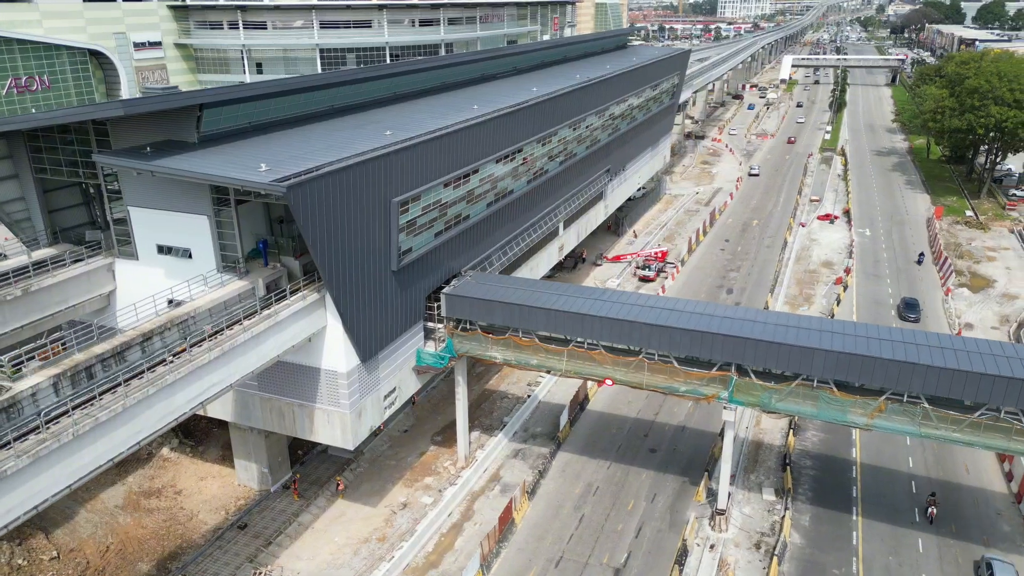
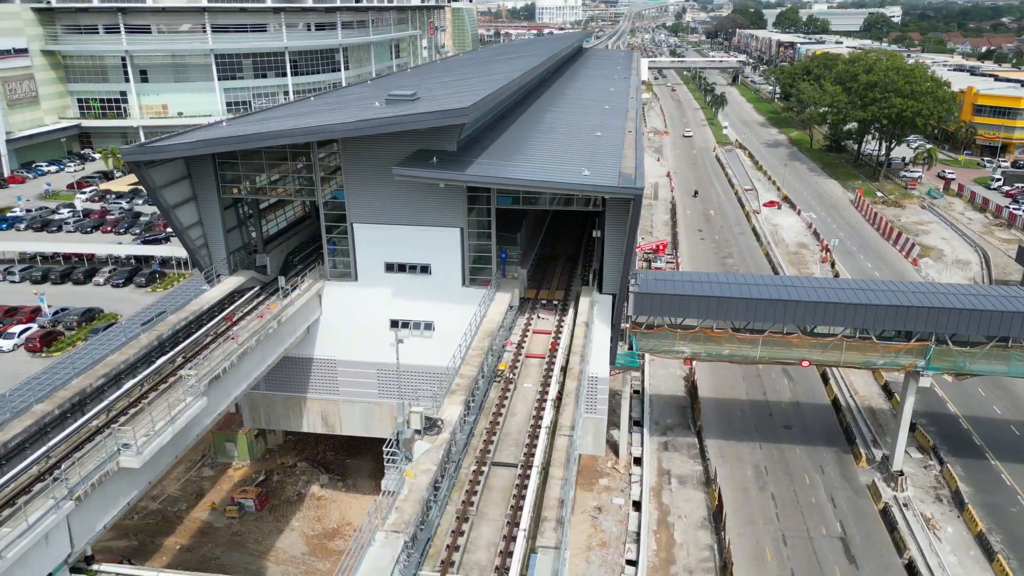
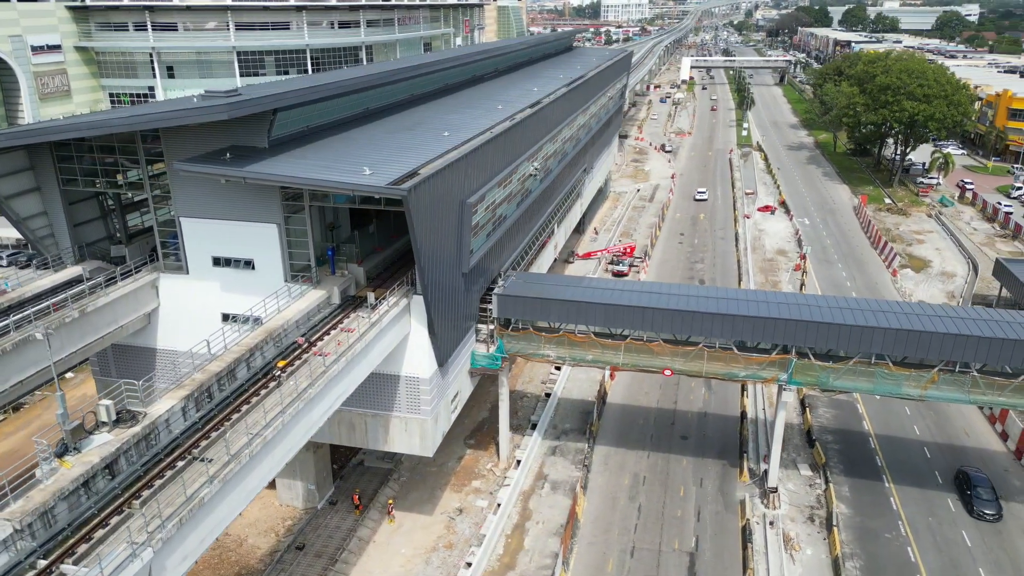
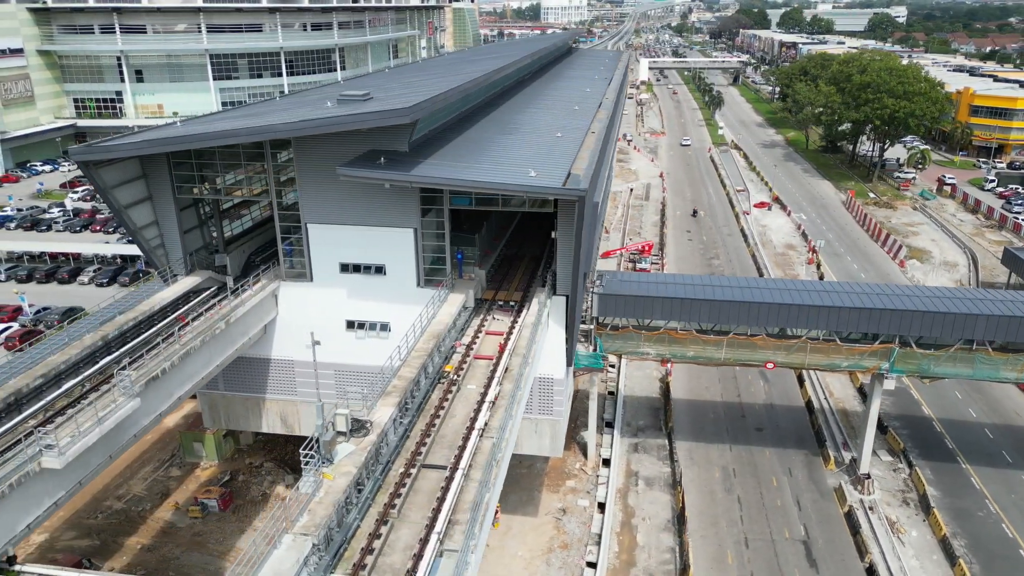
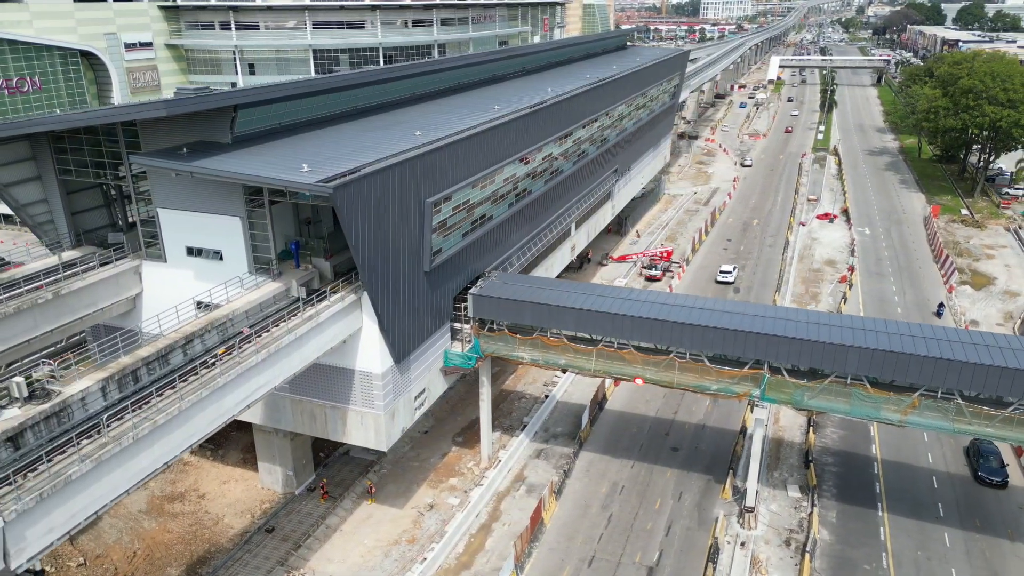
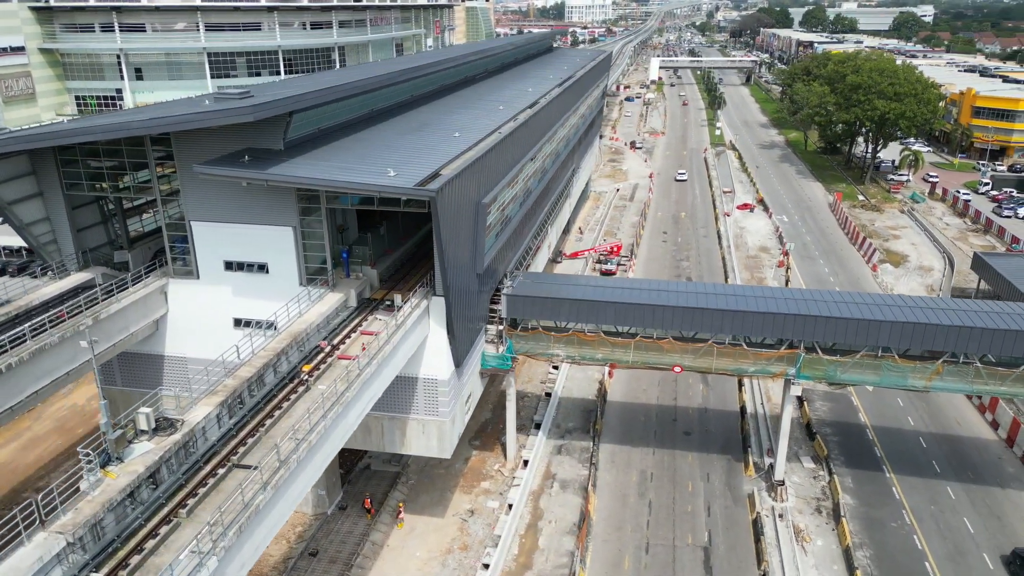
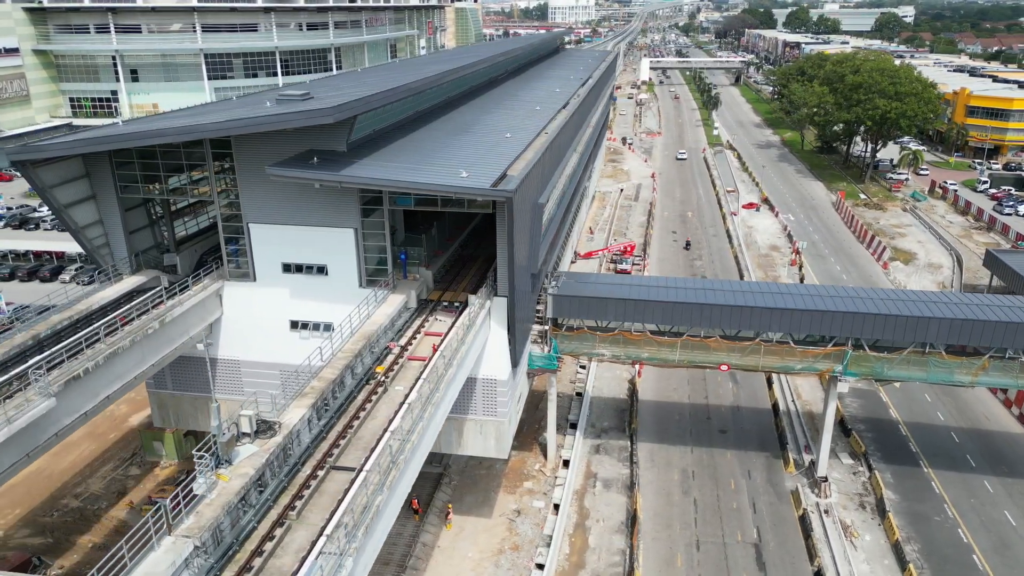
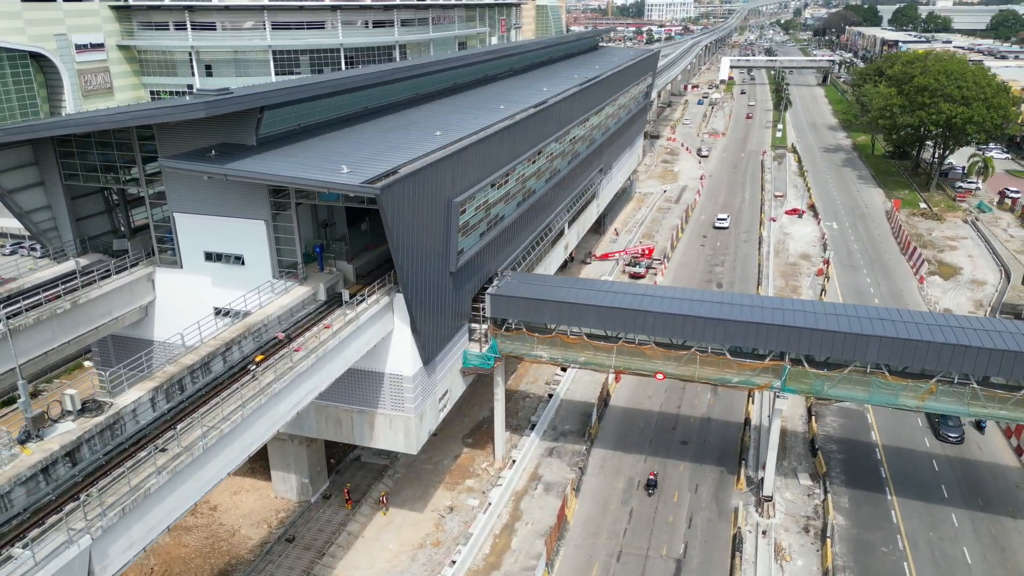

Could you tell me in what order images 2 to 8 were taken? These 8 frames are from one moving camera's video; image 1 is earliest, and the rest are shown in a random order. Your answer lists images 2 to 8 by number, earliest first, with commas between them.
5, 8, 3, 6, 7, 4, 2
